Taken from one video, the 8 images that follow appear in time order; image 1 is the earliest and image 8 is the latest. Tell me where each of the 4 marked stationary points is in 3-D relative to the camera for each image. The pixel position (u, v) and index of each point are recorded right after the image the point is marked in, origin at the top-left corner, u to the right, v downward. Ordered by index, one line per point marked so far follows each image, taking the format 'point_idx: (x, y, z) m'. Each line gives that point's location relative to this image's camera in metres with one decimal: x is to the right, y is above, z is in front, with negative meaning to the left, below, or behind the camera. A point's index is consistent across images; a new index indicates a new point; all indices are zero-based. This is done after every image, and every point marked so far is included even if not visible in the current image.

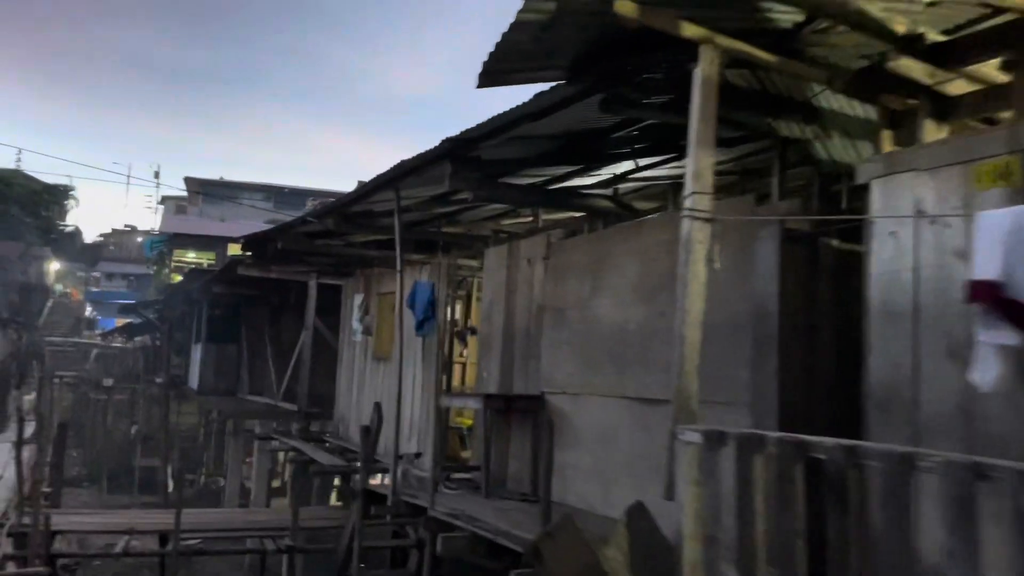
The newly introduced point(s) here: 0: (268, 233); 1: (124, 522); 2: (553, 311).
0: (-2.6, +0.6, +9.0) m
1: (-3.3, -2.0, +7.2) m
2: (+0.3, -0.2, +6.1) m
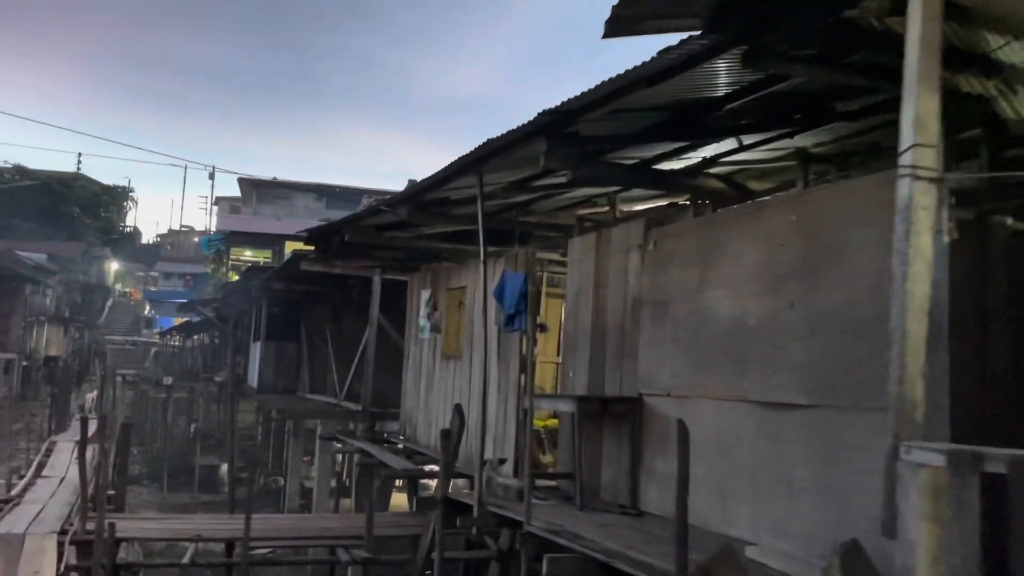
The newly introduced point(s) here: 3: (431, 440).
0: (-1.8, +0.6, +8.6) m
1: (-2.6, -2.0, +6.9) m
2: (+0.9, -0.1, +5.5) m
3: (-0.9, -1.7, +9.3) m
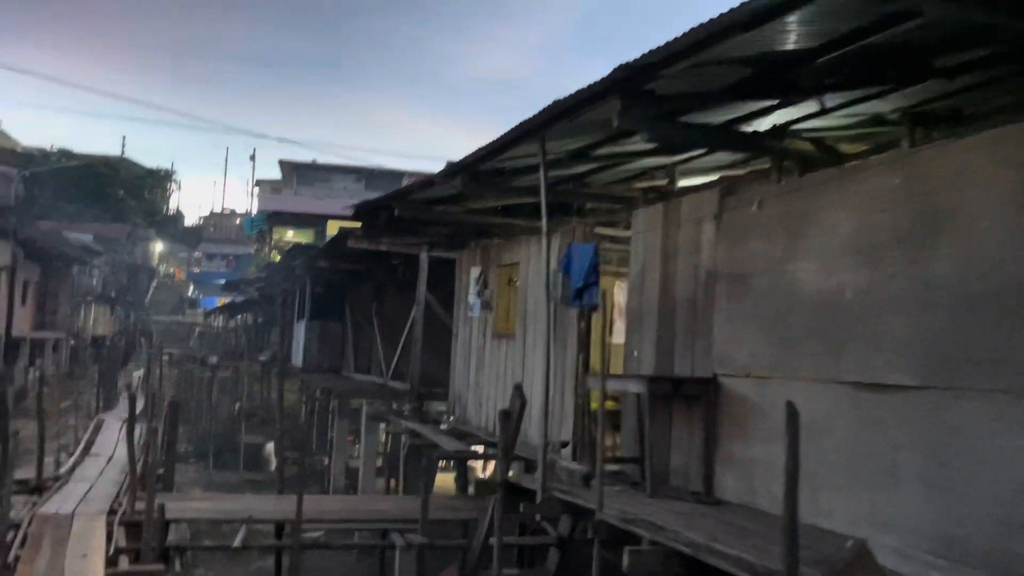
0: (-1.3, +0.9, +8.4) m
1: (-2.2, -1.8, +6.7) m
2: (+1.3, +0.1, +5.1) m
3: (-0.3, -1.4, +9.0) m
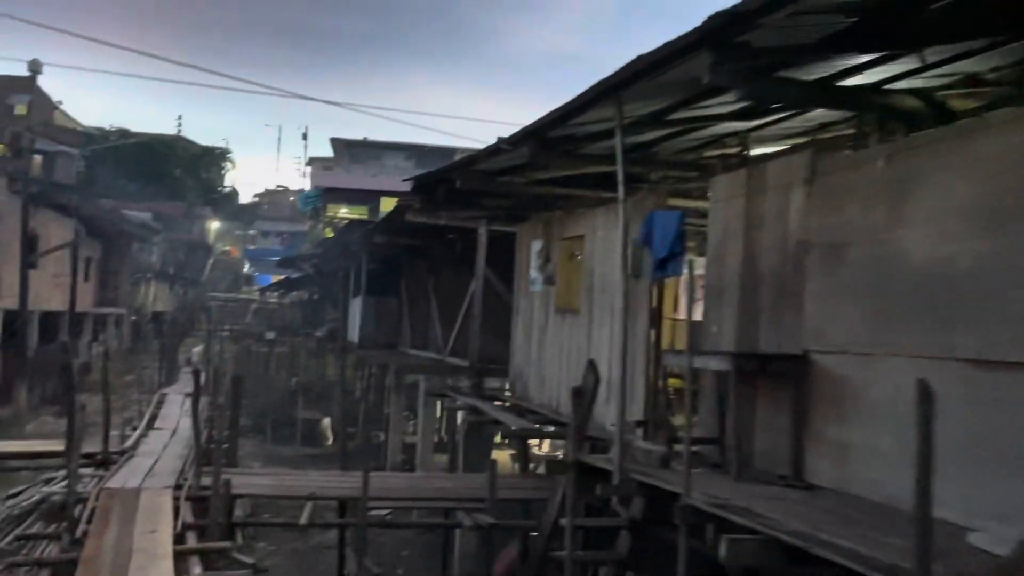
0: (-0.7, +1.1, +8.1) m
1: (-1.6, -1.5, +6.6) m
2: (+1.8, +0.2, +4.8) m
3: (+0.3, -1.2, +8.8) m
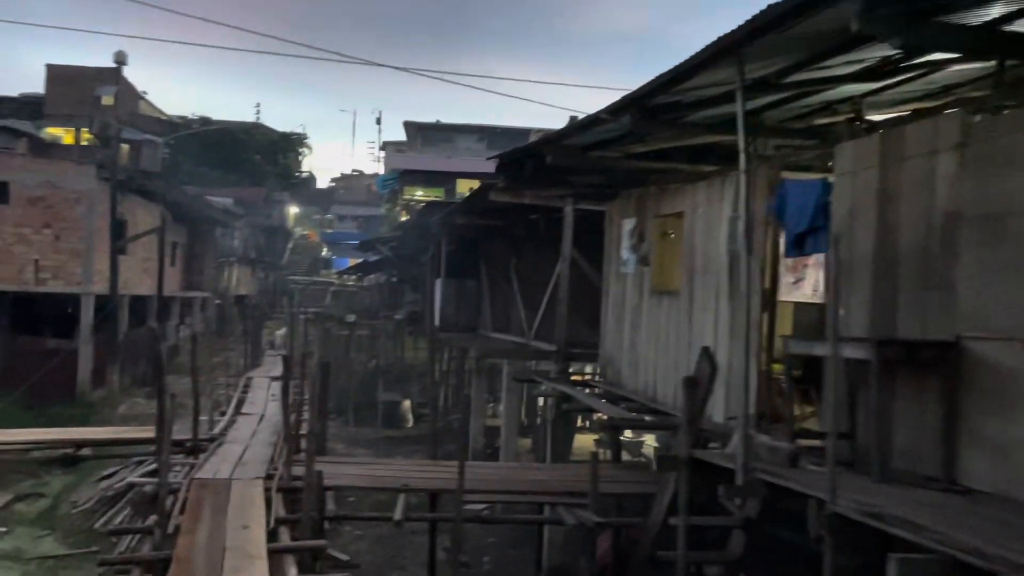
0: (+0.2, +1.3, +7.7) m
1: (-0.9, -1.4, +6.3) m
2: (+2.3, +0.3, +4.2) m
3: (+1.3, -1.0, +8.4) m
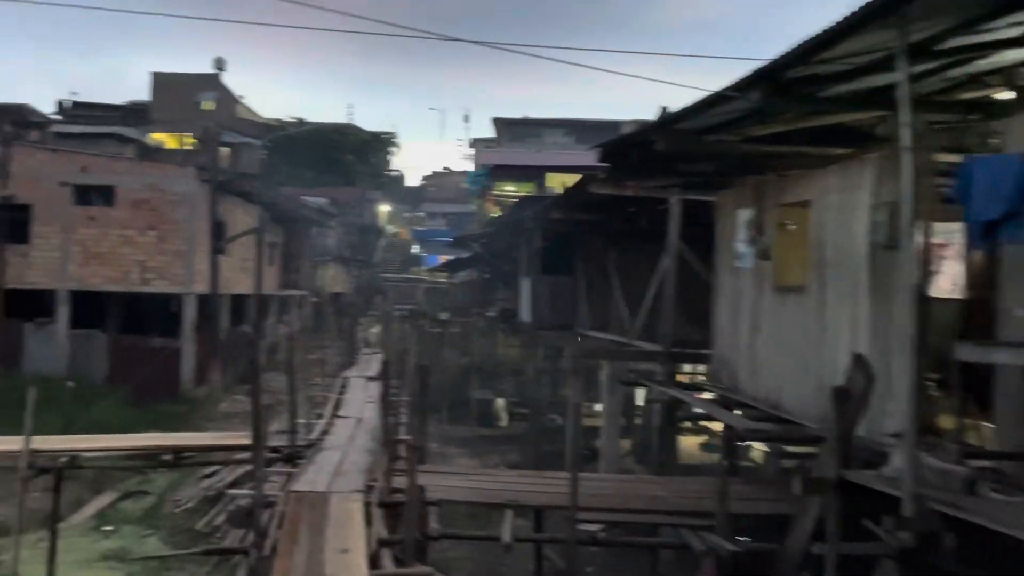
0: (+1.1, +1.3, +7.2) m
1: (-0.1, -1.4, +5.9) m
2: (+2.9, +0.4, +3.4) m
3: (+2.3, -0.9, +7.7) m
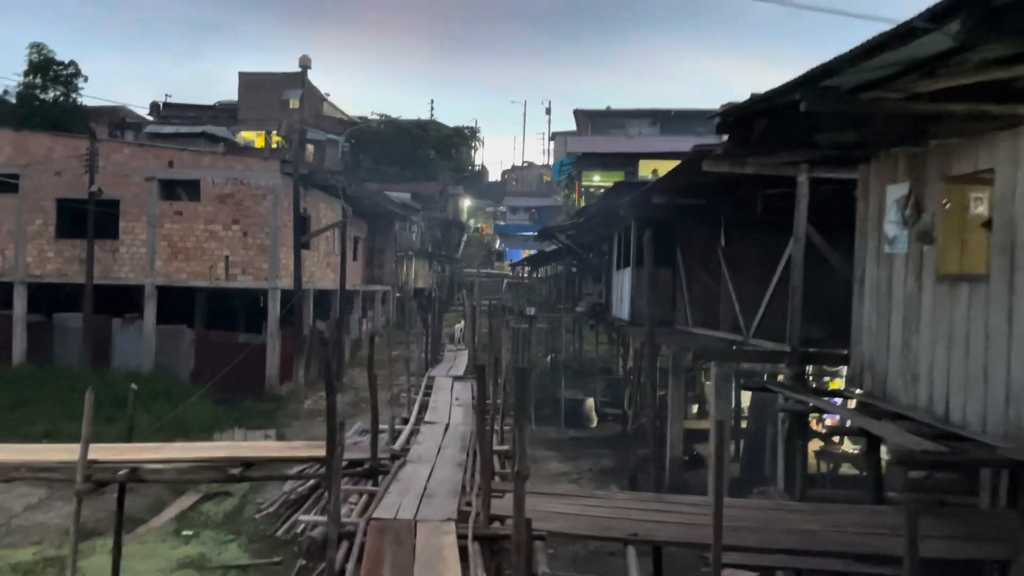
0: (+1.9, +1.4, +6.0) m
1: (+0.6, -1.4, +4.9) m
2: (+3.3, +0.4, +2.2) m
3: (+3.1, -0.8, +6.5) m
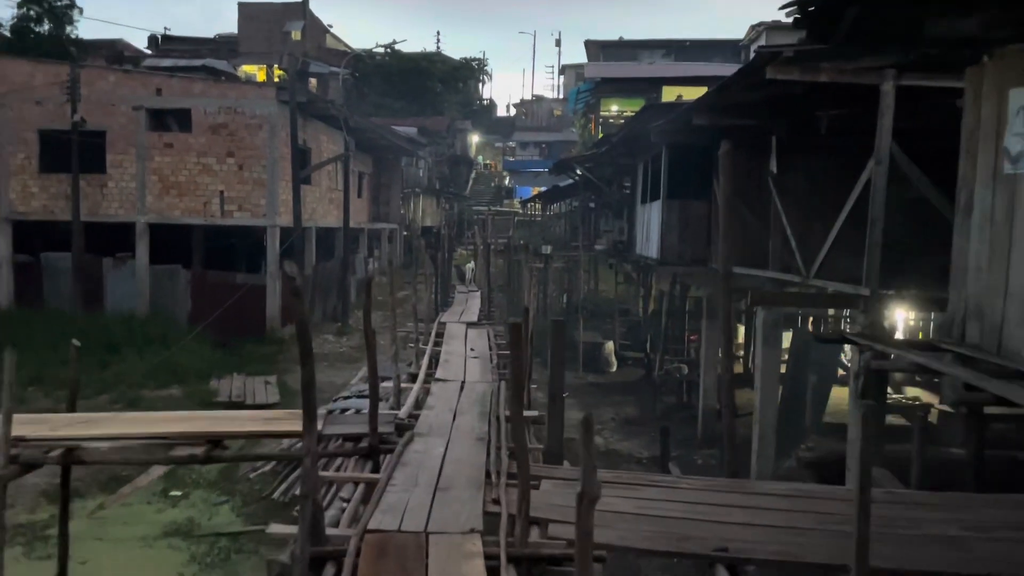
0: (+2.1, +1.8, +4.6) m
1: (+0.8, -1.0, +3.7) m
2: (+3.5, +0.5, +0.8) m
3: (+3.3, -0.4, +5.2) m
